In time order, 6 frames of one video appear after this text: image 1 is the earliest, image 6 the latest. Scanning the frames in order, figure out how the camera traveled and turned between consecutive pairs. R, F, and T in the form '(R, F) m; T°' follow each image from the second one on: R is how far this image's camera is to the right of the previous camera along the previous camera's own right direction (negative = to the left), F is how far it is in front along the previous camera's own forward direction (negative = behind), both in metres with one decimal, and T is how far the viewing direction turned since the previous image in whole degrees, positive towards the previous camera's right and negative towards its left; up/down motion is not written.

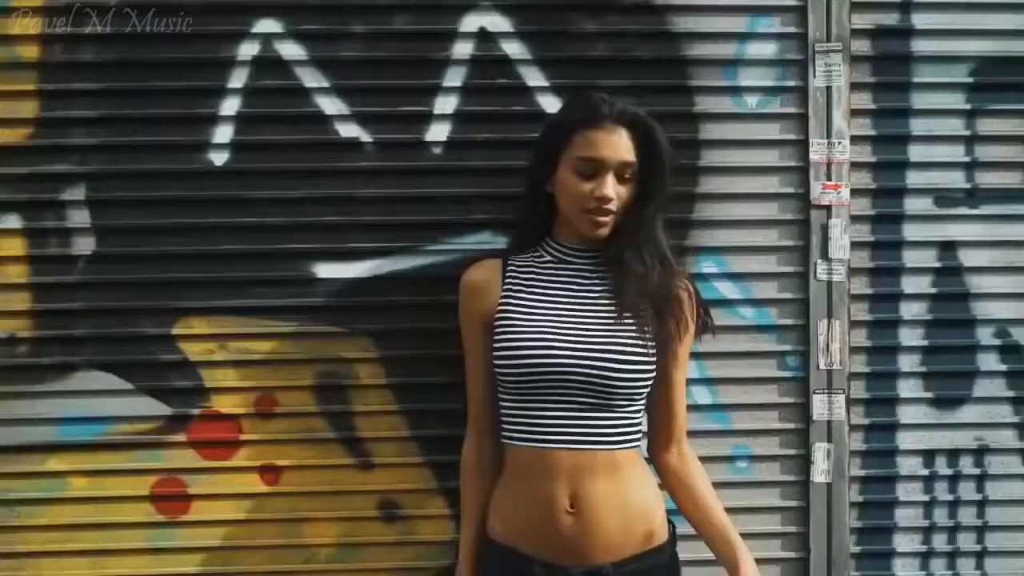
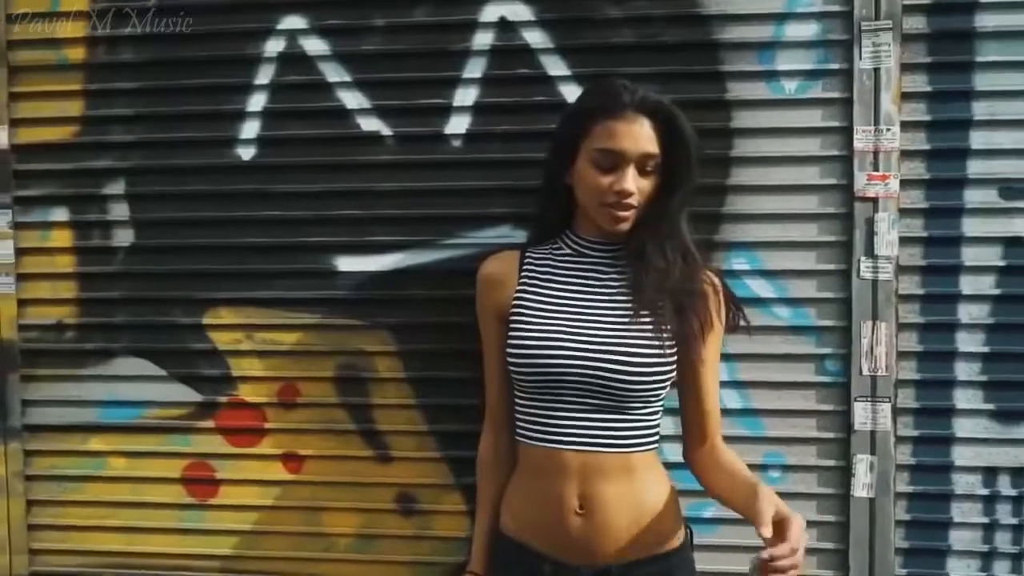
(+0.3, +0.1) m; -7°
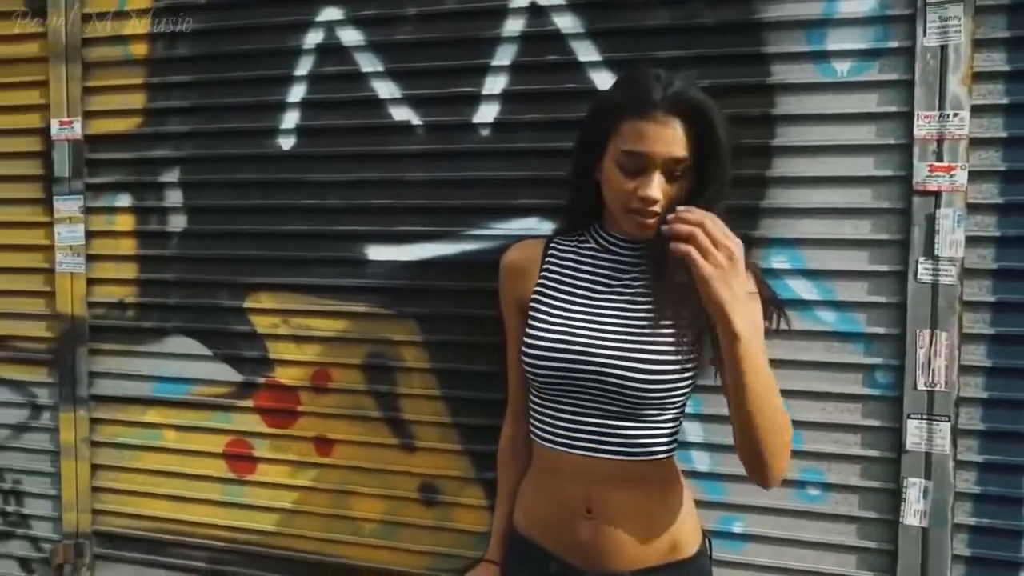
(+0.4, +0.1) m; -9°
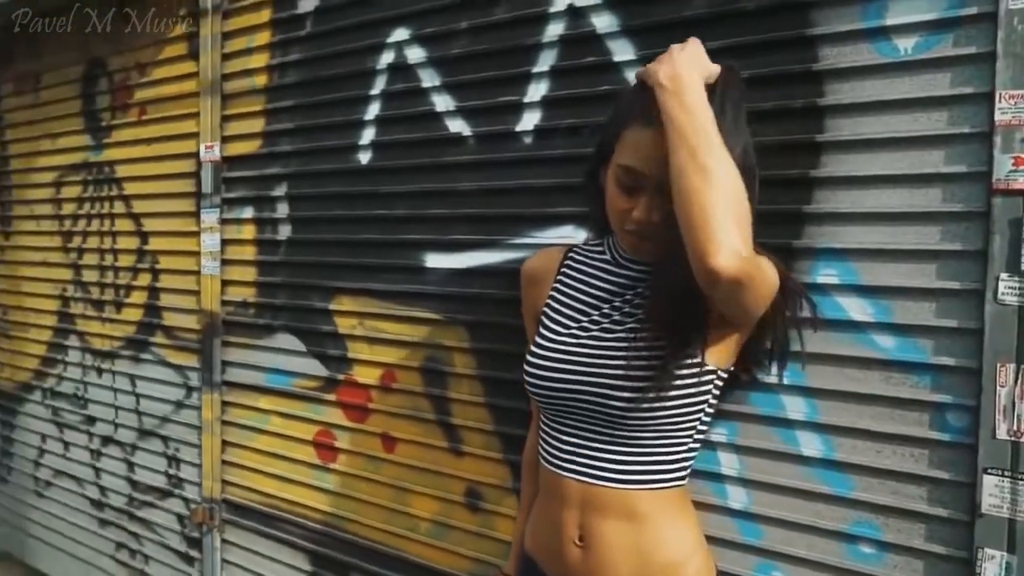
(+0.8, +0.2) m; -19°
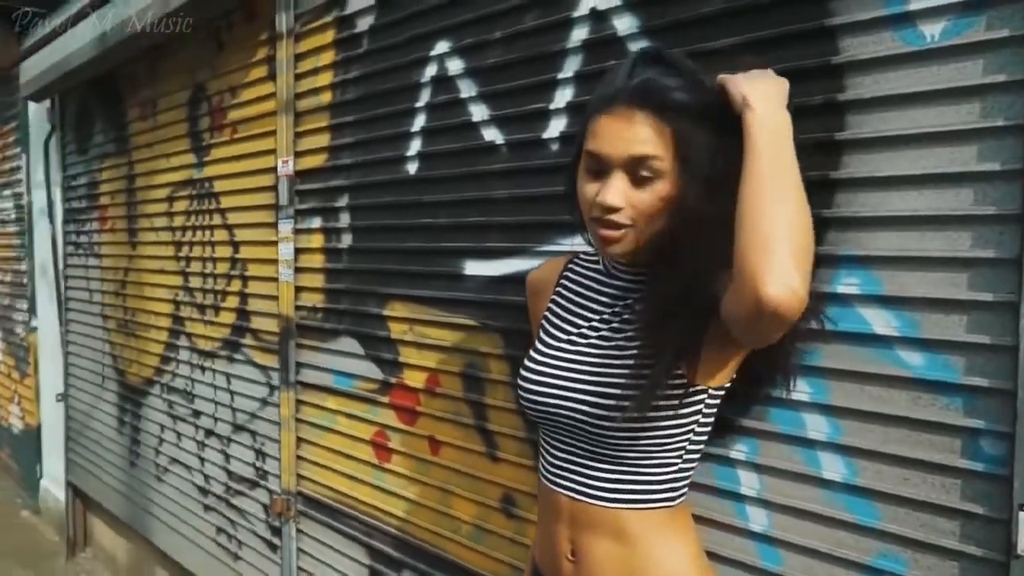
(+0.4, 0.0) m; -10°
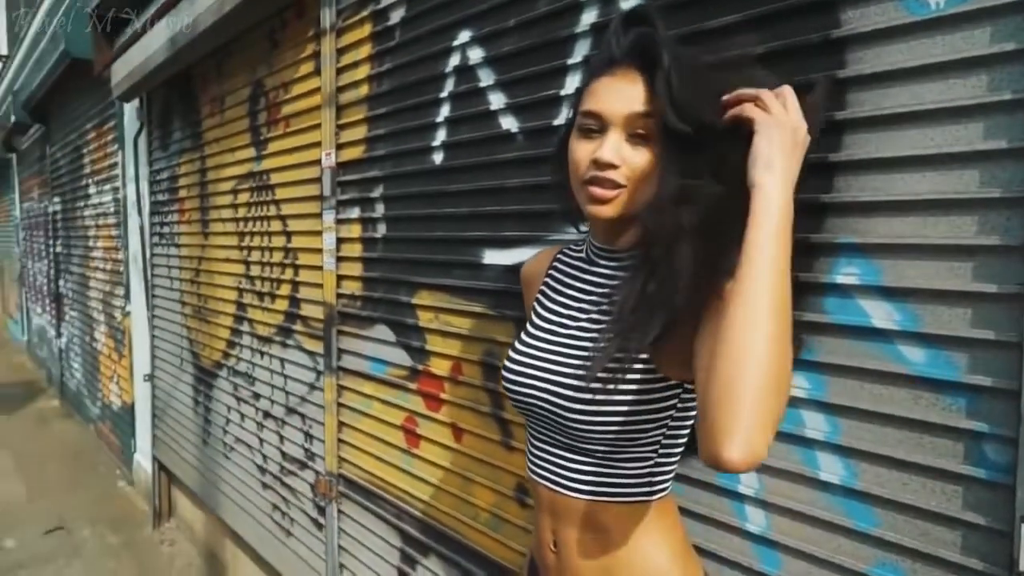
(+0.3, 0.0) m; -7°
